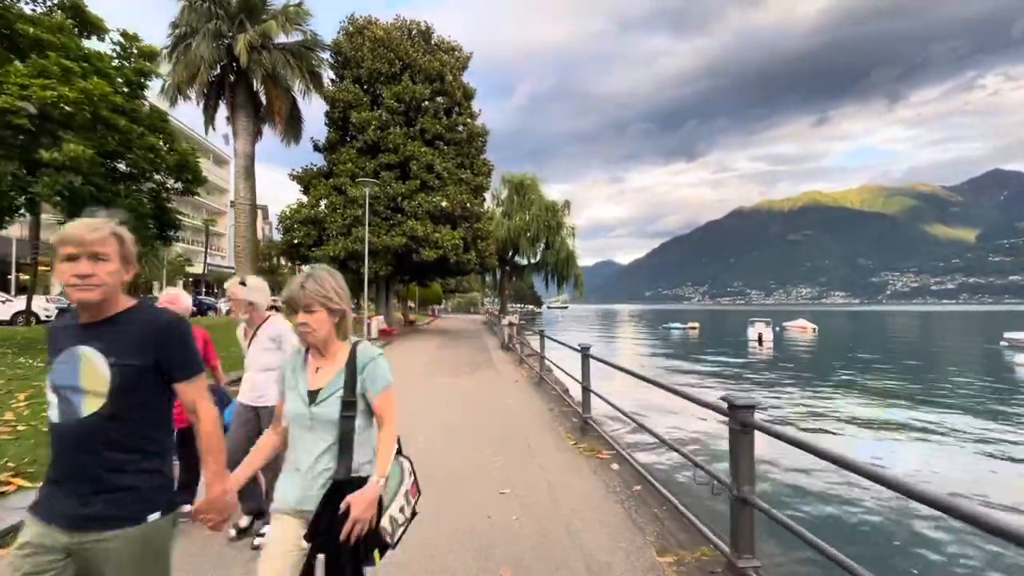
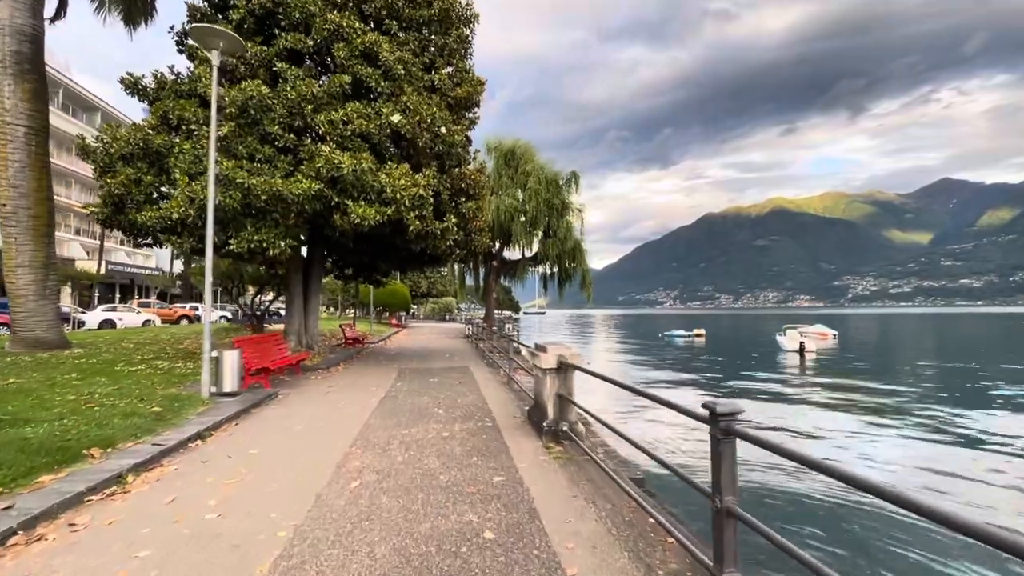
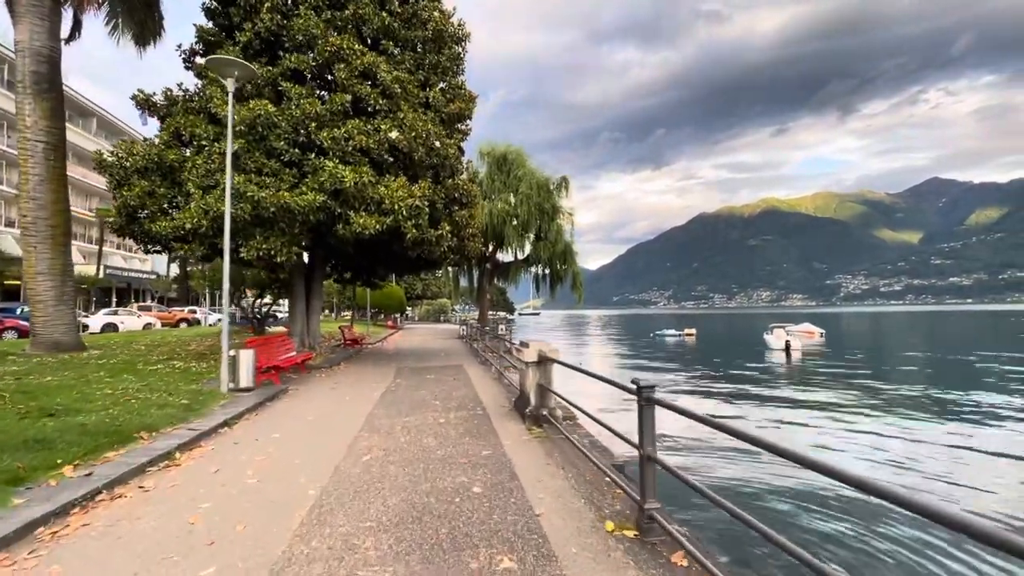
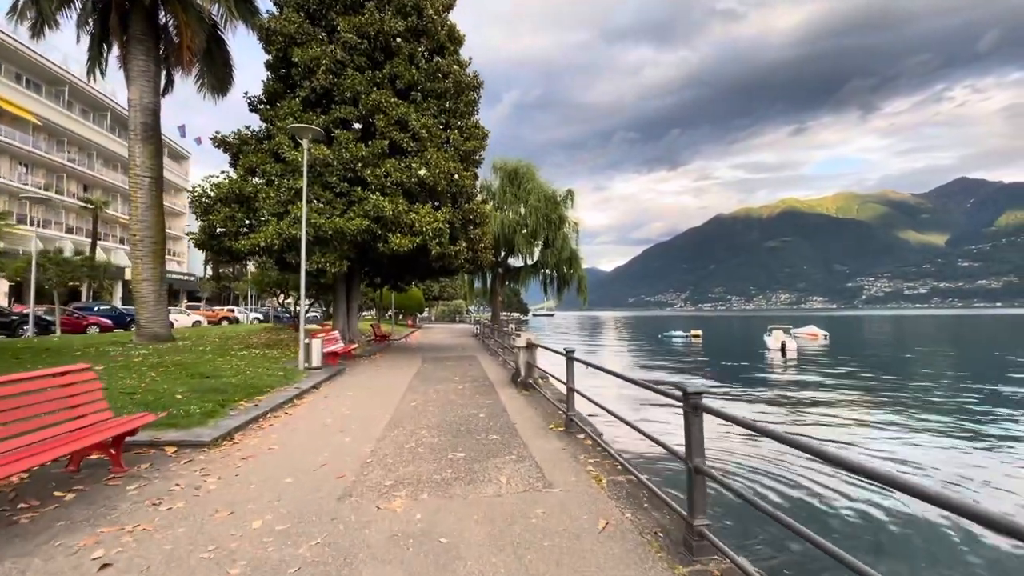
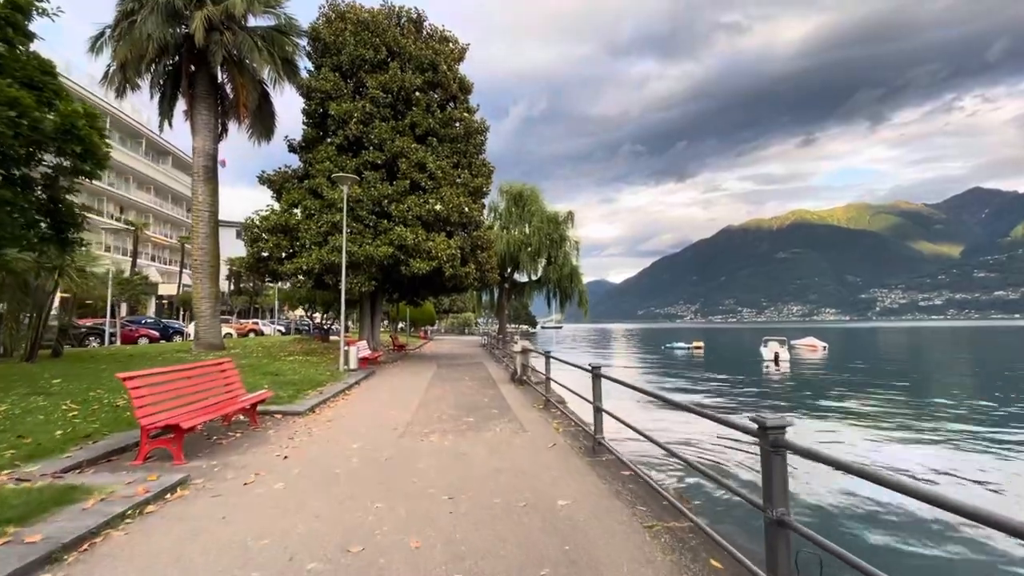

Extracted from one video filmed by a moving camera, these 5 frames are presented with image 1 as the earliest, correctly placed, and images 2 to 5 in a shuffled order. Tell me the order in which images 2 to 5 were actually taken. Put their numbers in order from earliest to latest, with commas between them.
5, 4, 3, 2
